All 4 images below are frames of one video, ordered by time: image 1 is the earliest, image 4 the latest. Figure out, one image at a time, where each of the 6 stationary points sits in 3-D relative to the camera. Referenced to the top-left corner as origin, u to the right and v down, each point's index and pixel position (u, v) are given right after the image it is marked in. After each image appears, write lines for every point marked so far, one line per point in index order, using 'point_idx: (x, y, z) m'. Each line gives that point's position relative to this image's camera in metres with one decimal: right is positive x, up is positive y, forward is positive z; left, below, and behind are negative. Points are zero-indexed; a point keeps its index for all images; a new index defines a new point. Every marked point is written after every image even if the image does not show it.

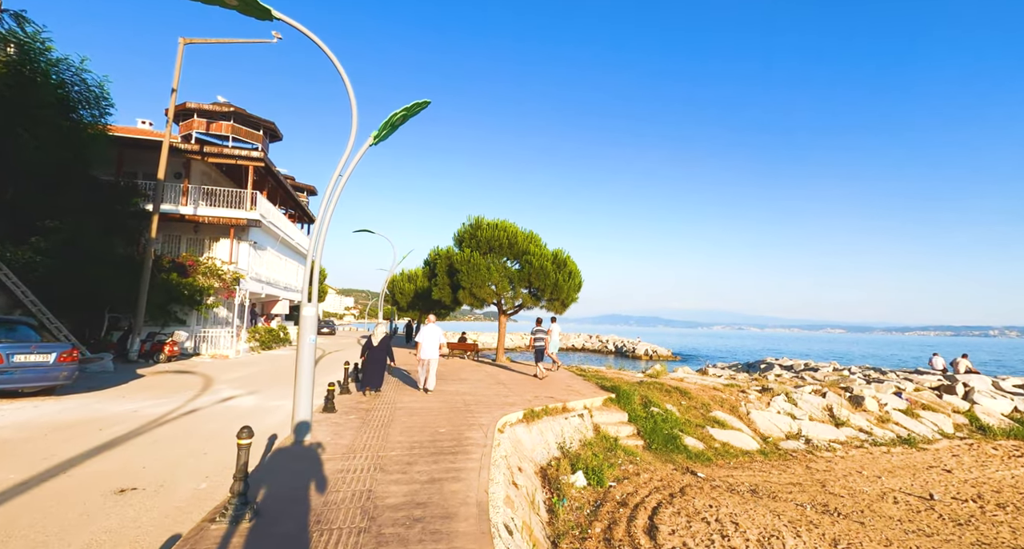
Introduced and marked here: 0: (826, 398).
0: (+10.5, -4.2, +18.2) m
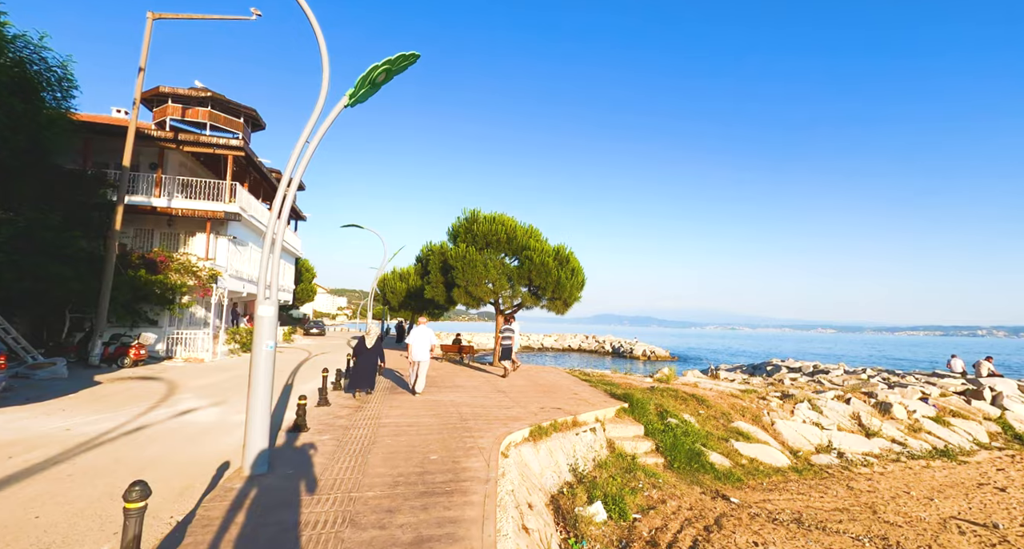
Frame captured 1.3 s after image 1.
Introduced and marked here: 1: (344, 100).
0: (+10.5, -4.1, +16.8) m
1: (-2.1, +2.2, +6.9) m
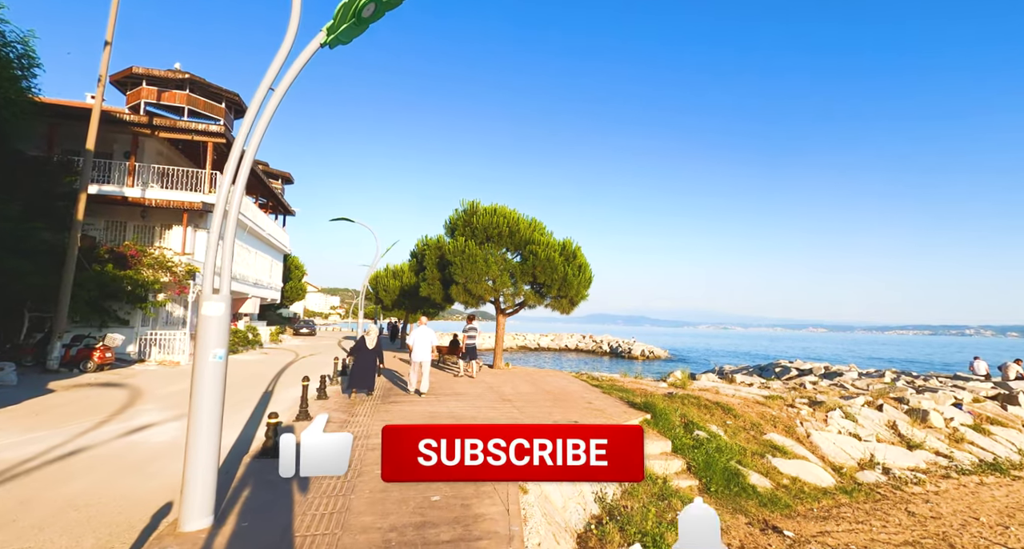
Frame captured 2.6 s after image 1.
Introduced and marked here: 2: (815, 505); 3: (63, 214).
0: (+10.6, -3.9, +15.4) m
1: (-1.9, +2.4, +5.4) m
2: (+5.2, -4.0, +9.3) m
3: (-15.0, +2.0, +18.1) m
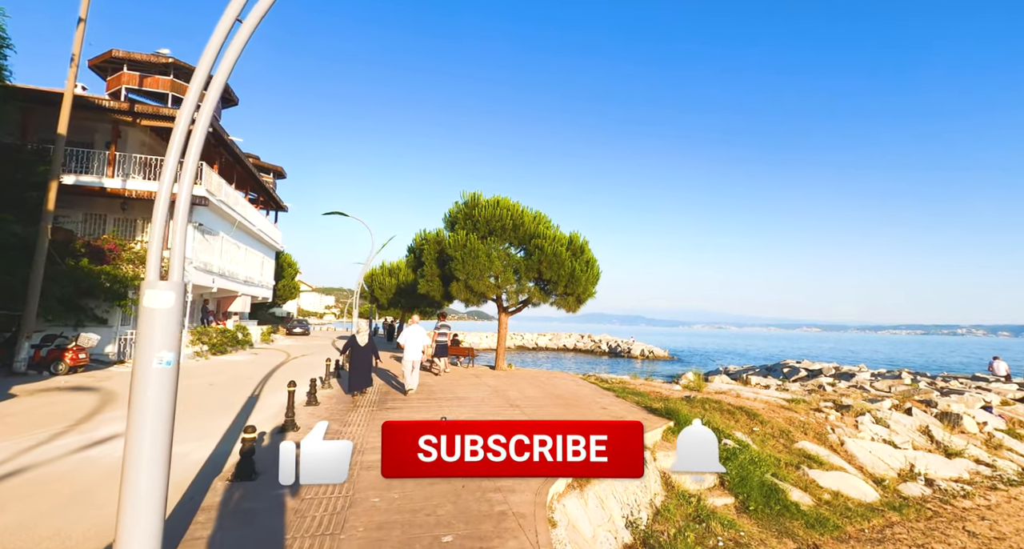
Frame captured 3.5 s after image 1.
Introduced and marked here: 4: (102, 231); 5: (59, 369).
0: (+10.8, -3.8, +14.4) m
1: (-1.7, +2.5, +4.3) m
2: (+5.4, -3.8, +8.3) m
3: (-14.9, +2.2, +16.9) m
4: (-14.6, +1.5, +19.4) m
5: (-11.9, -2.5, +14.2) m
